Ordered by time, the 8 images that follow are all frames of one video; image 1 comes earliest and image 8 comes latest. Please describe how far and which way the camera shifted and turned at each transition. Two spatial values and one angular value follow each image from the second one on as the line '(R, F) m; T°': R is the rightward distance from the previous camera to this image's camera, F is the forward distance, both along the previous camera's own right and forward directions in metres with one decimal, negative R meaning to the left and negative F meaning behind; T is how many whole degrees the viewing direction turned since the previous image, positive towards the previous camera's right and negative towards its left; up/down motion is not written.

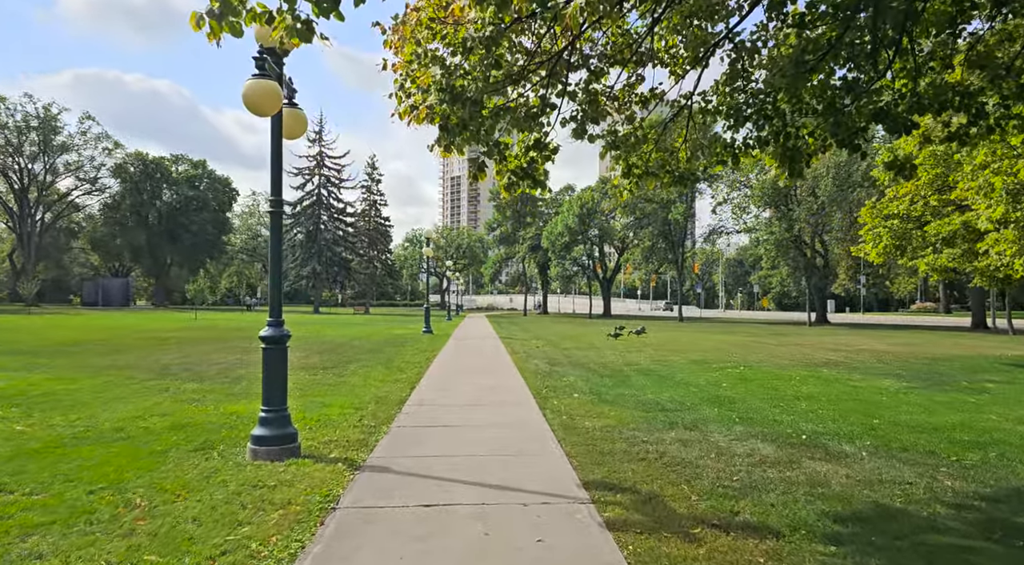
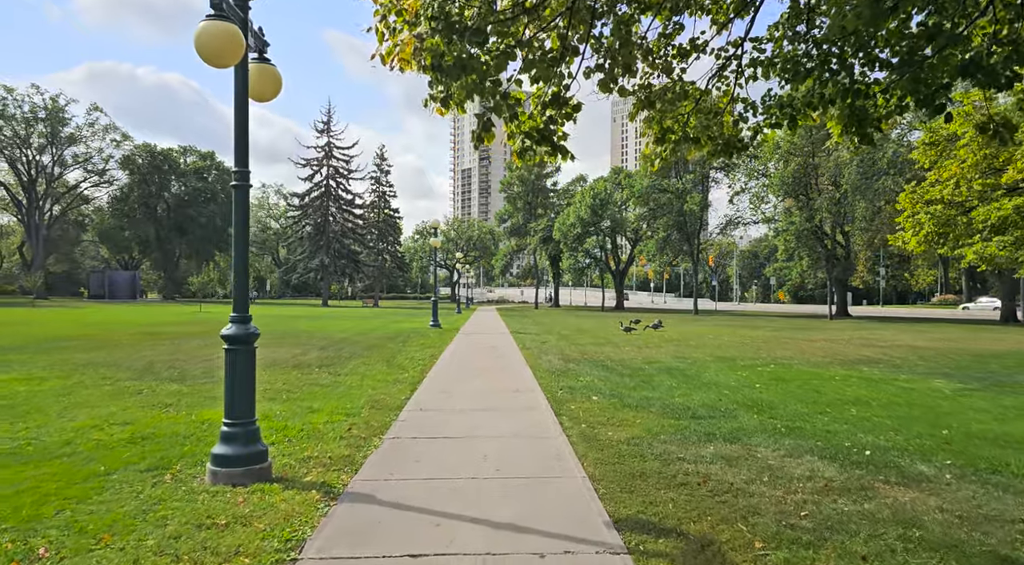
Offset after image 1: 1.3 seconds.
(0.0, +1.2) m; -1°
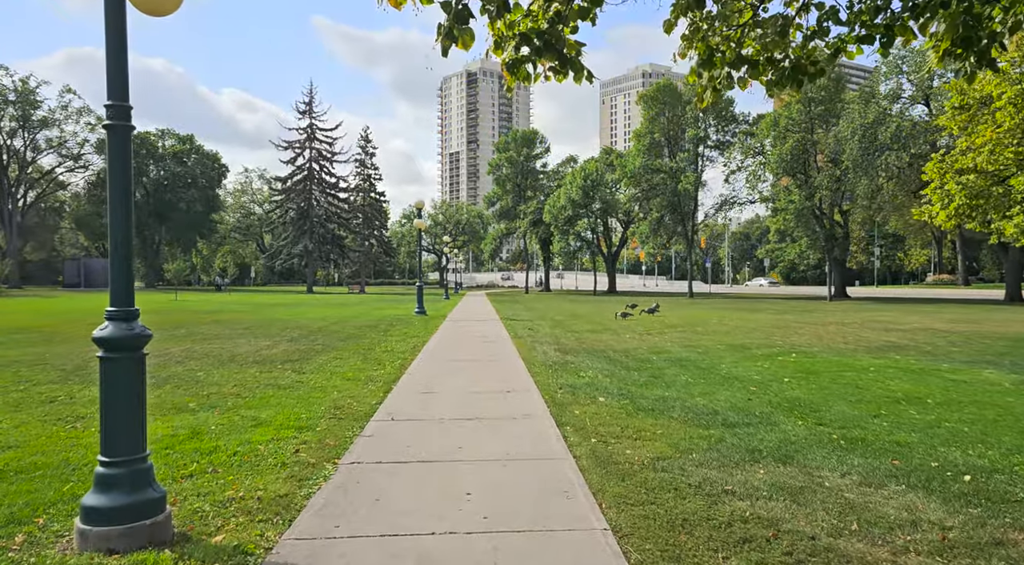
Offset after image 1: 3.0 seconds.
(0.0, +1.6) m; +1°
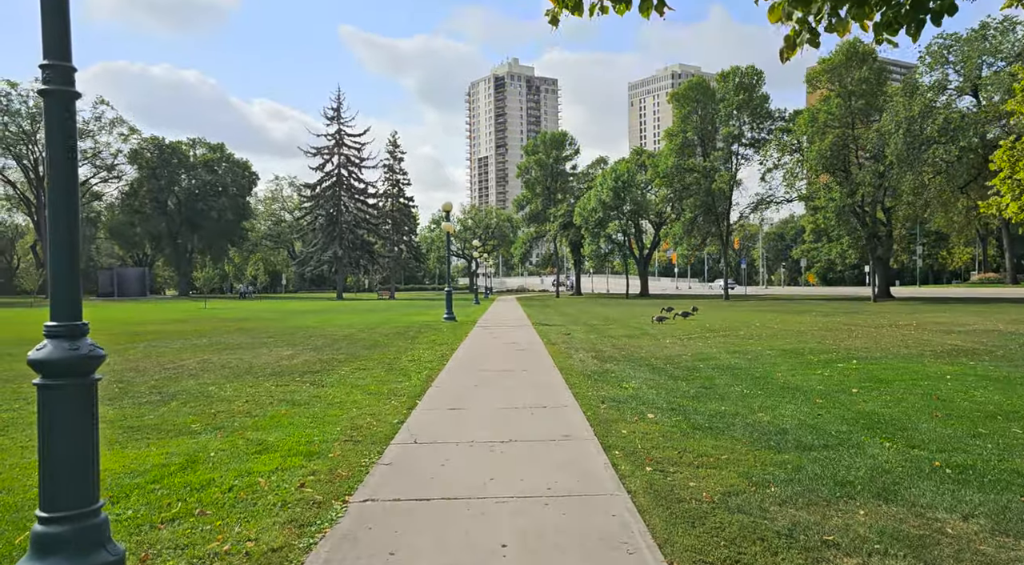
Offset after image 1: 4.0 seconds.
(-0.1, +0.9) m; -2°
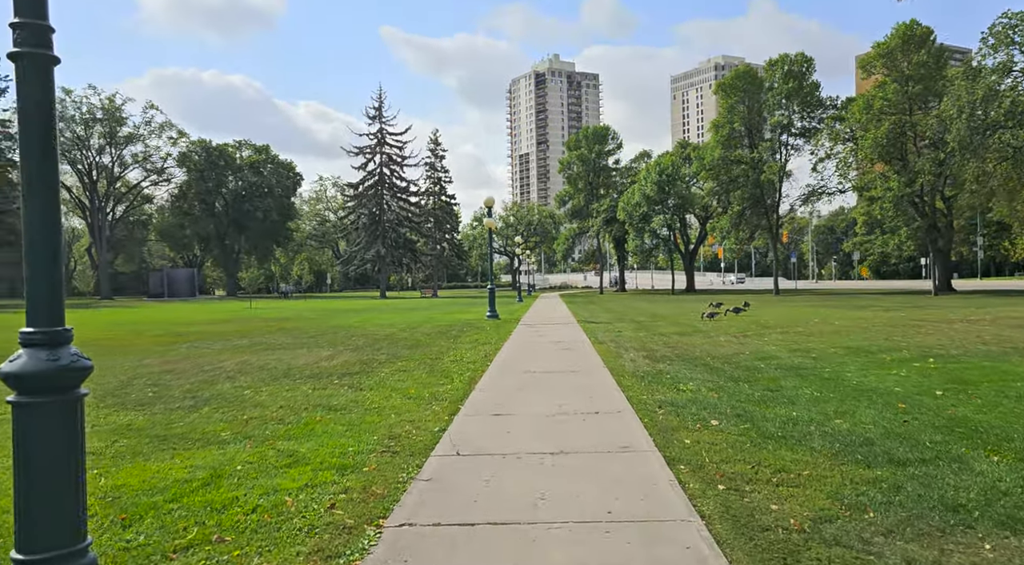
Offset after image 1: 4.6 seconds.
(-0.1, +0.6) m; -4°
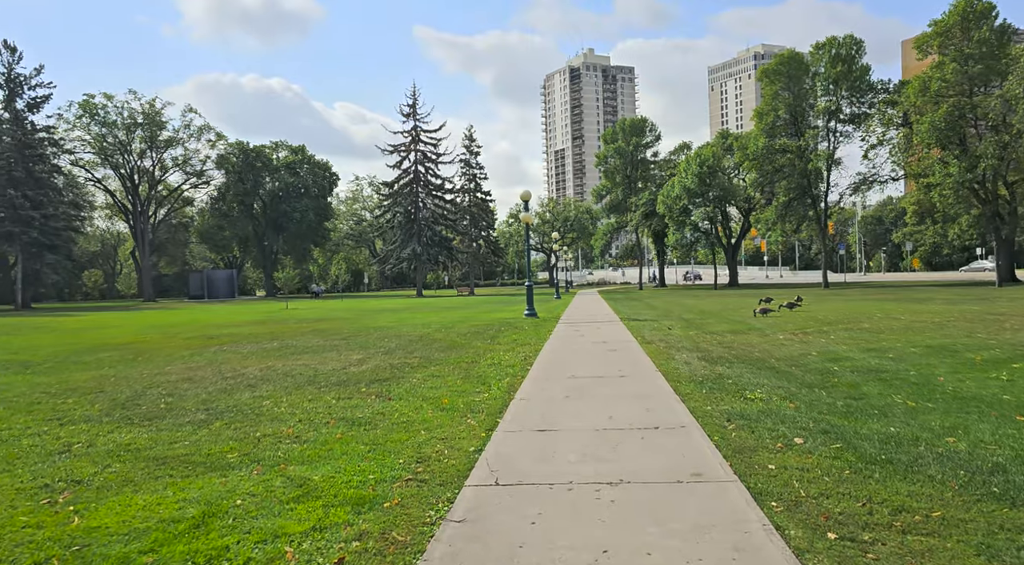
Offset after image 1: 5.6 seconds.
(-0.1, +1.0) m; -3°
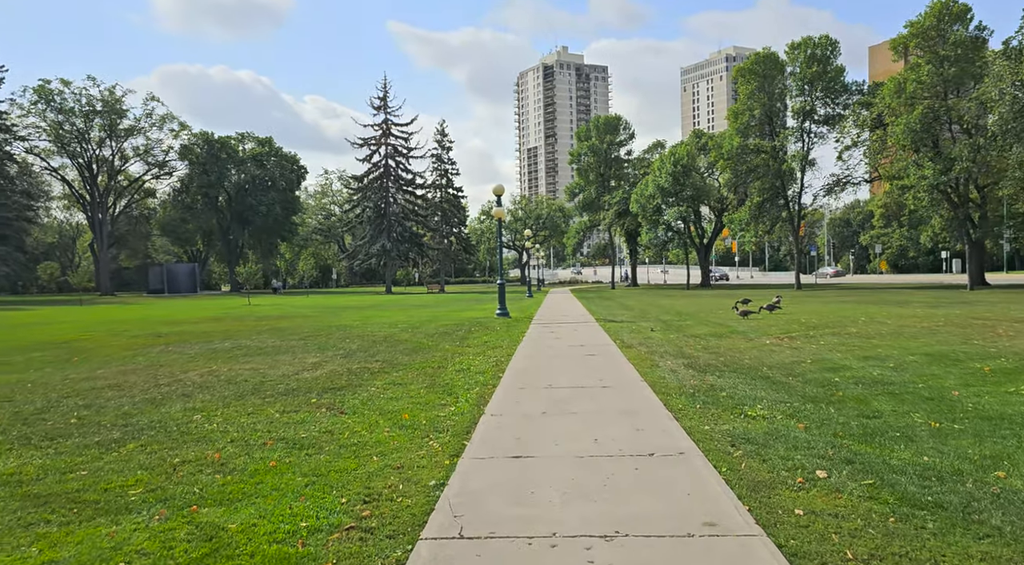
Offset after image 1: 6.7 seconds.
(0.0, +1.0) m; +2°
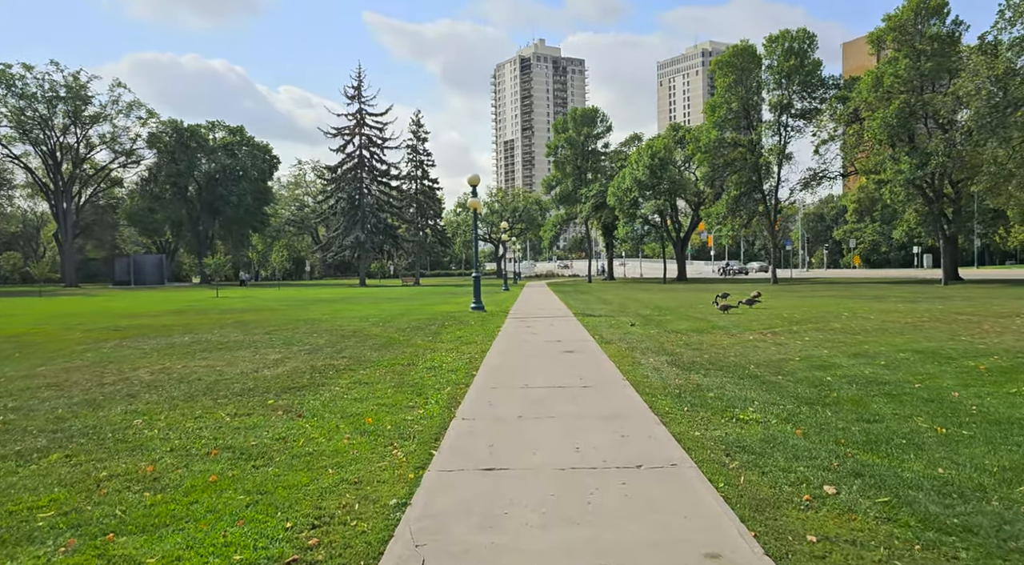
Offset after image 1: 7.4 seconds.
(0.0, +0.6) m; +2°
